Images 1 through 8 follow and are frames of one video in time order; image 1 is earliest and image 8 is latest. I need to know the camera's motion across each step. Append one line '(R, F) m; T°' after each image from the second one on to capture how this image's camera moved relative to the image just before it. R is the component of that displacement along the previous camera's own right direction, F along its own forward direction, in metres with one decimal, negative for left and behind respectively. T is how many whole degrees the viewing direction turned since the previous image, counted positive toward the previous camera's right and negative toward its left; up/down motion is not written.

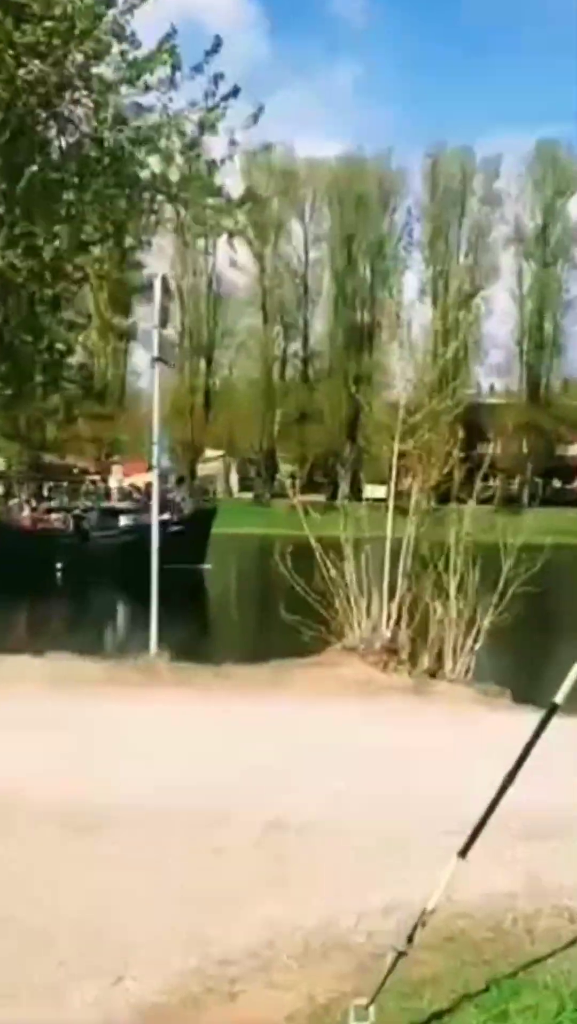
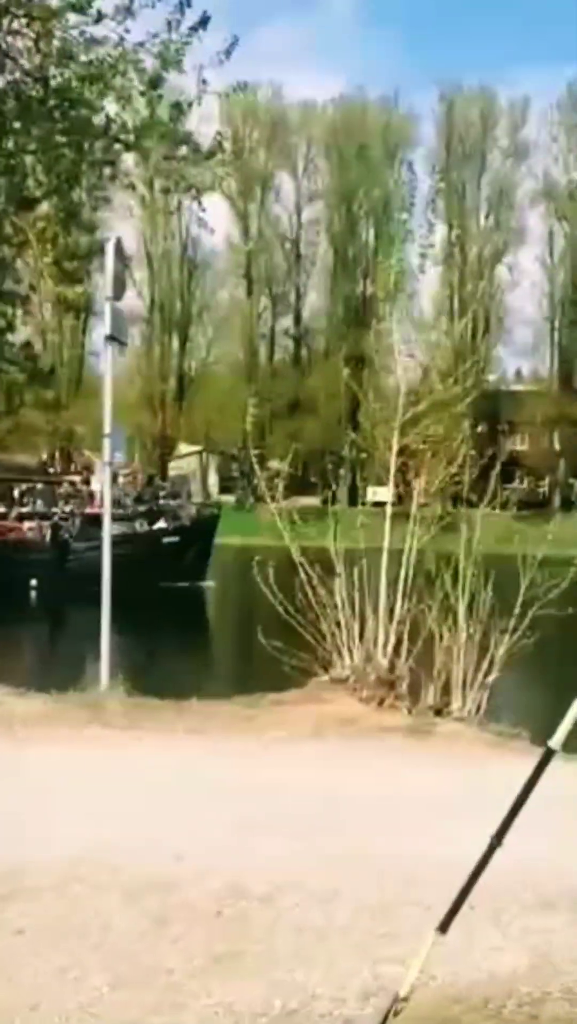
(+0.5, +2.3) m; -2°
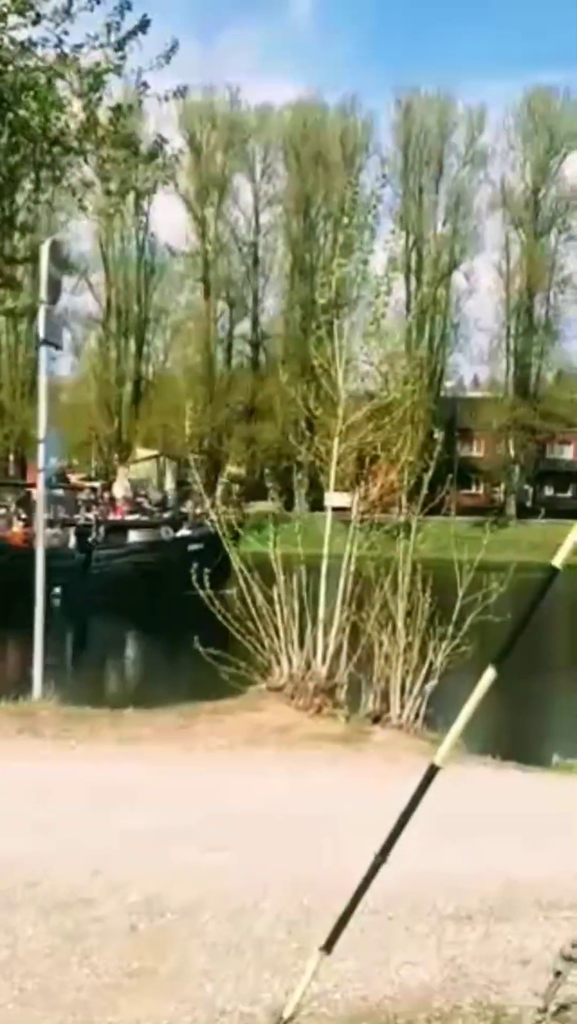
(+0.2, +0.1) m; +2°
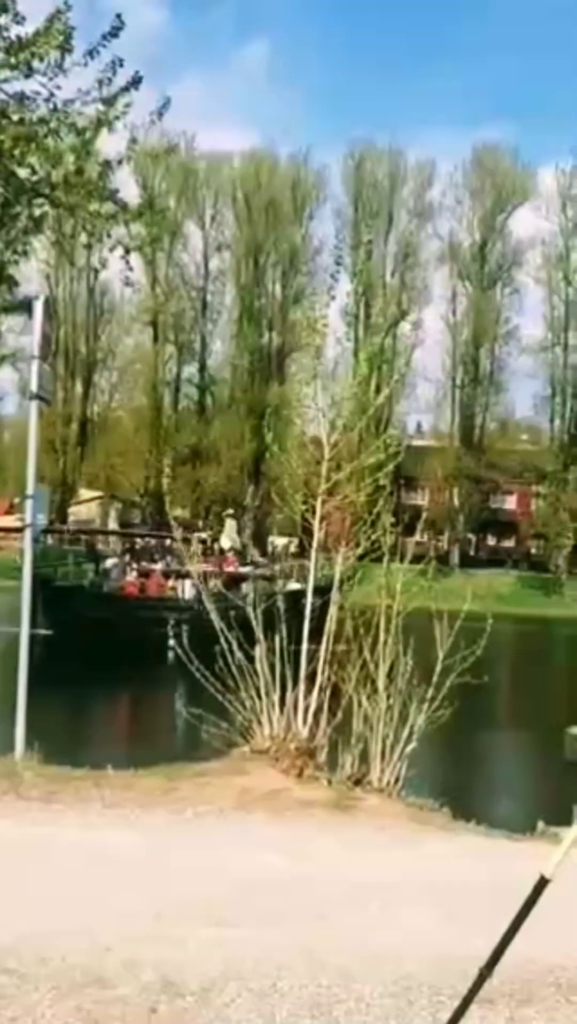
(-0.4, 0.0) m; +3°
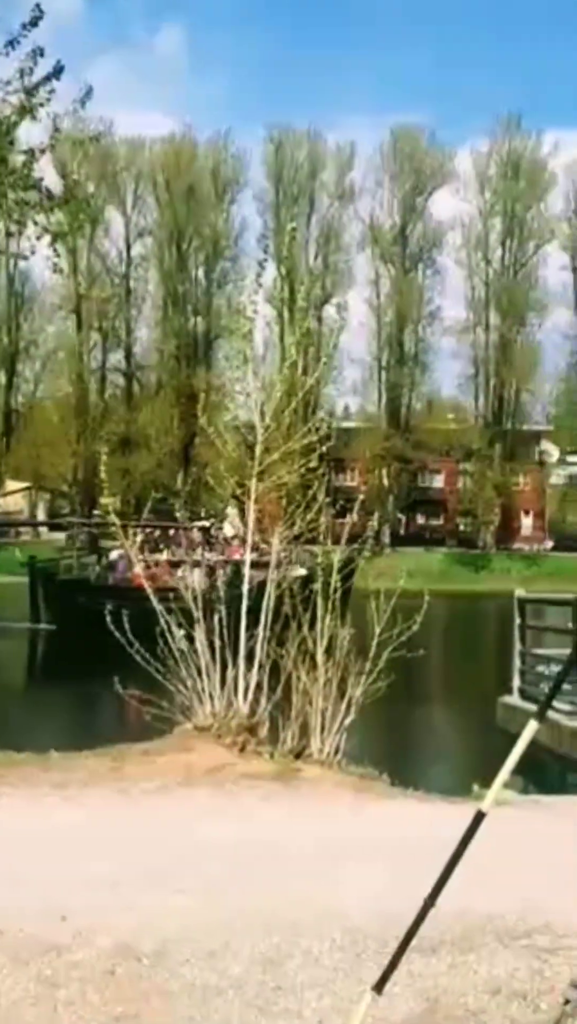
(0.0, -0.3) m; +3°
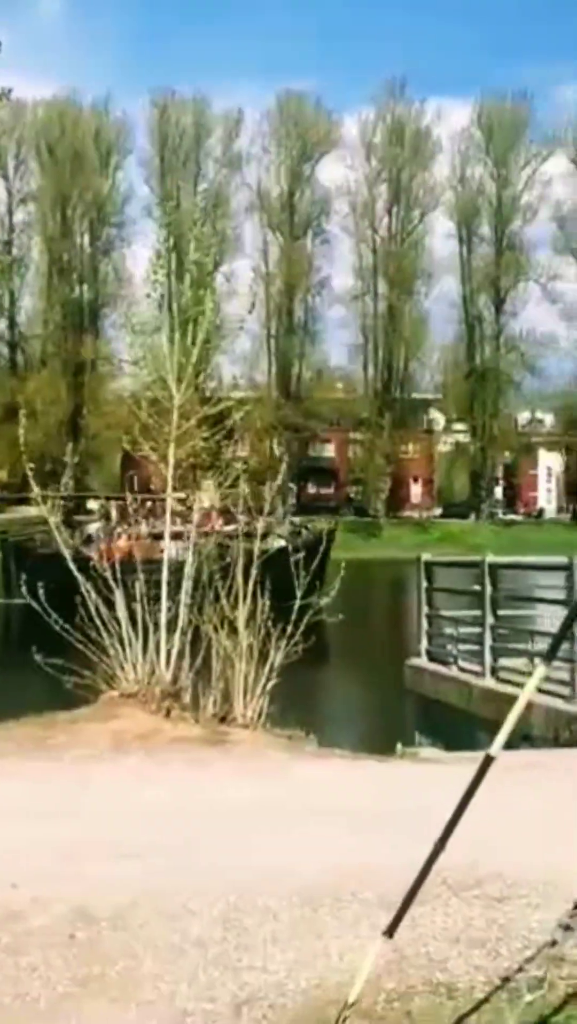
(-0.3, 0.0) m; +5°
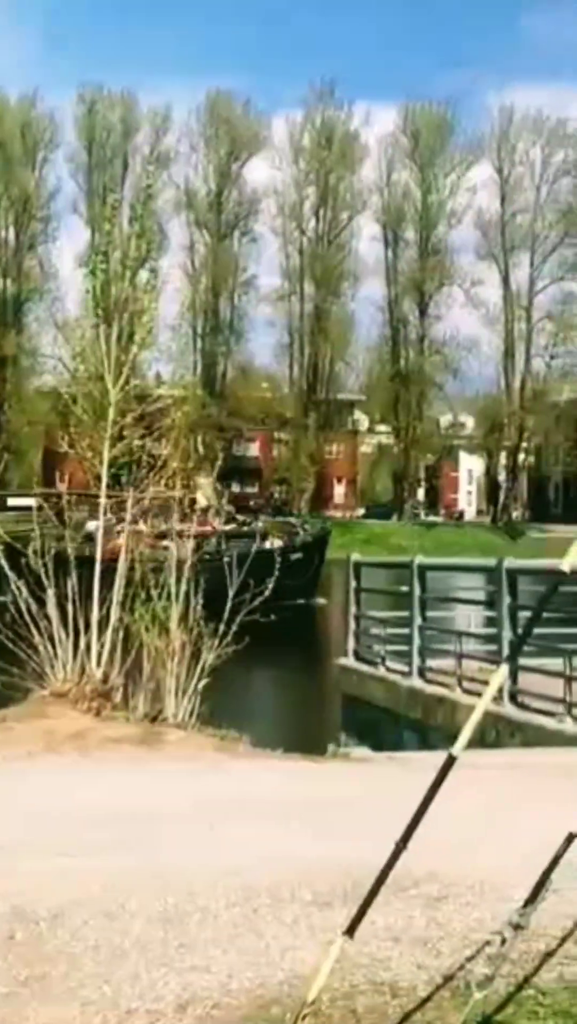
(-0.1, 0.0) m; +3°
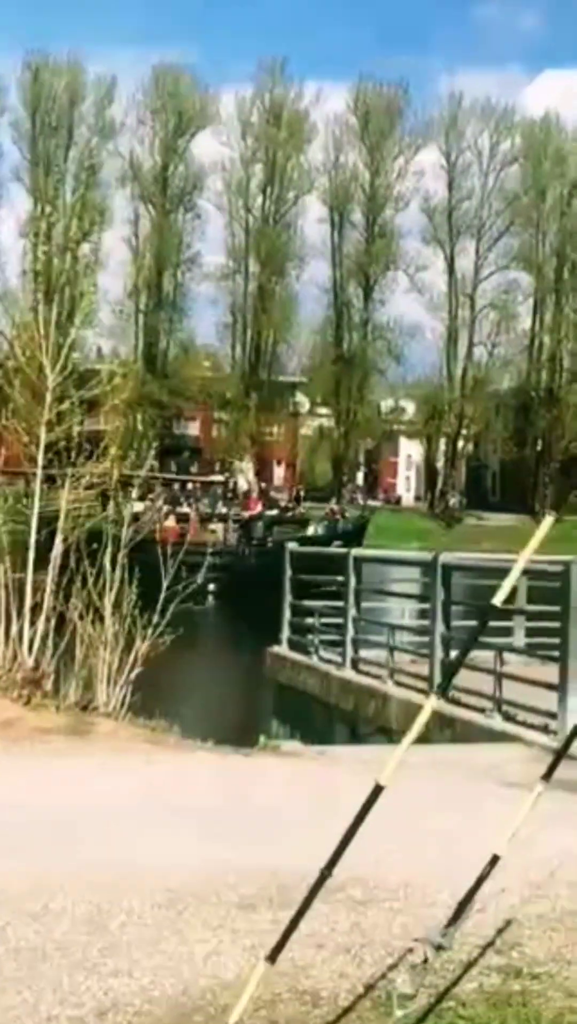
(0.0, 0.0) m; +3°
